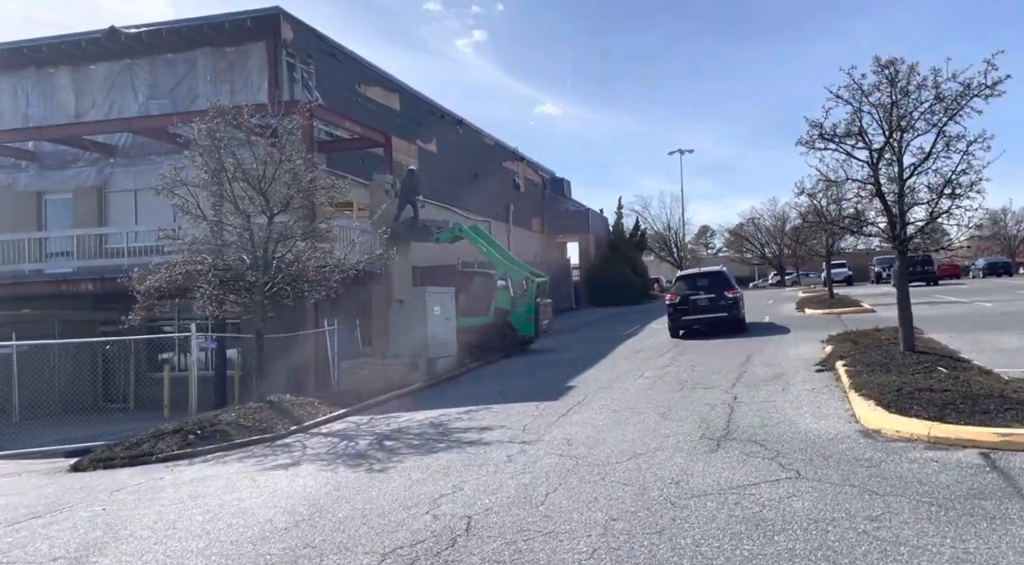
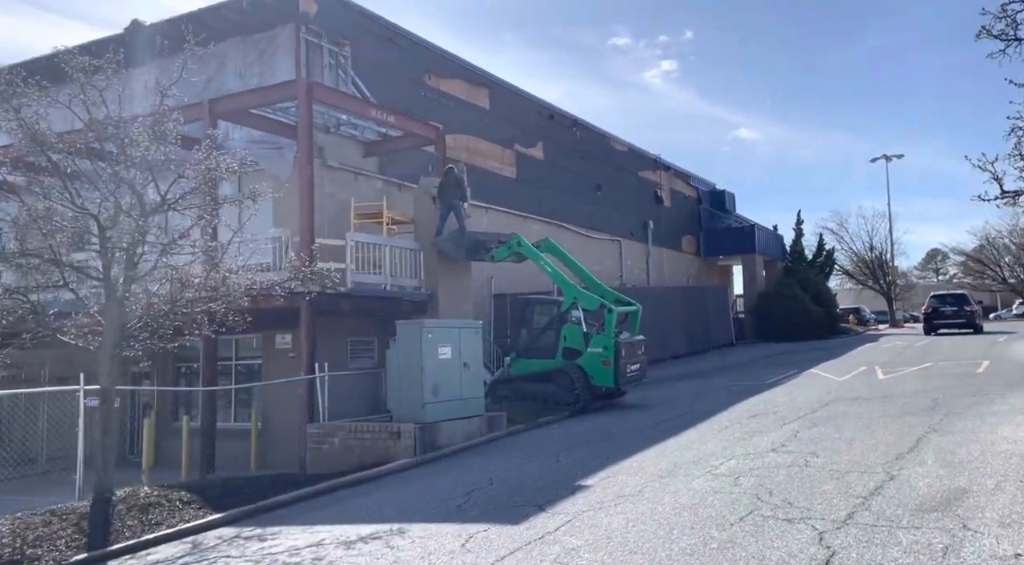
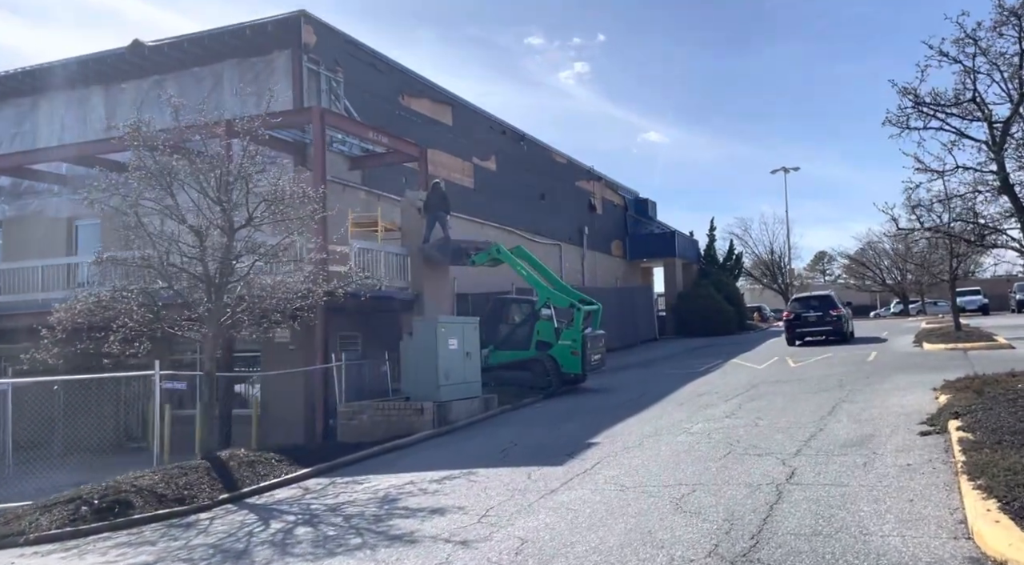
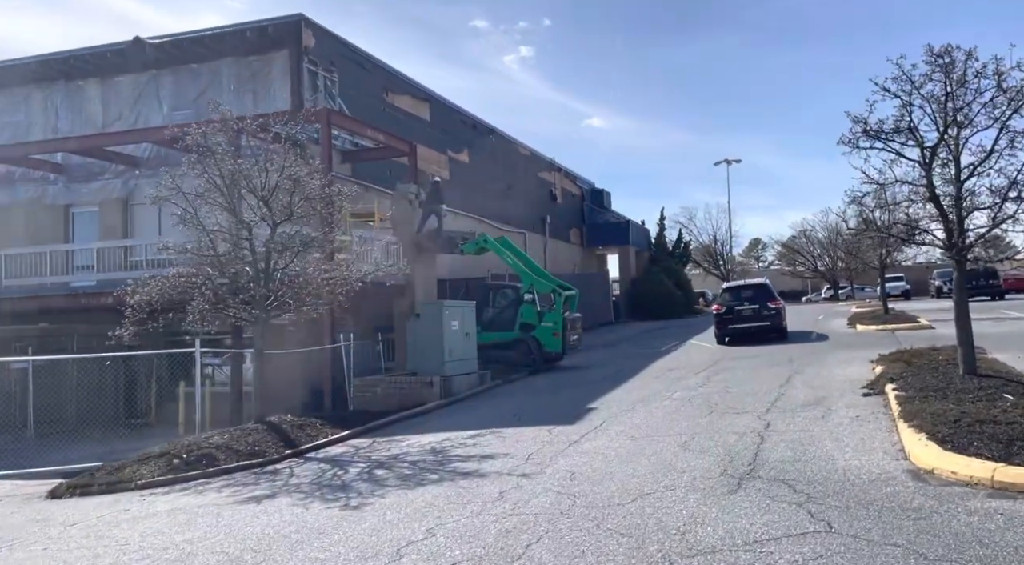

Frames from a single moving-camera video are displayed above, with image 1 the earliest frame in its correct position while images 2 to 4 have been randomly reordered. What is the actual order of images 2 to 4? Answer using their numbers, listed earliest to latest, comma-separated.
4, 3, 2
